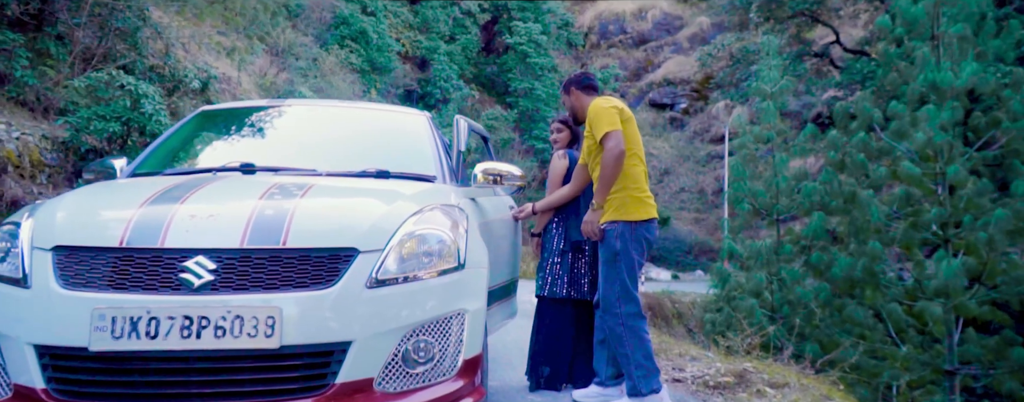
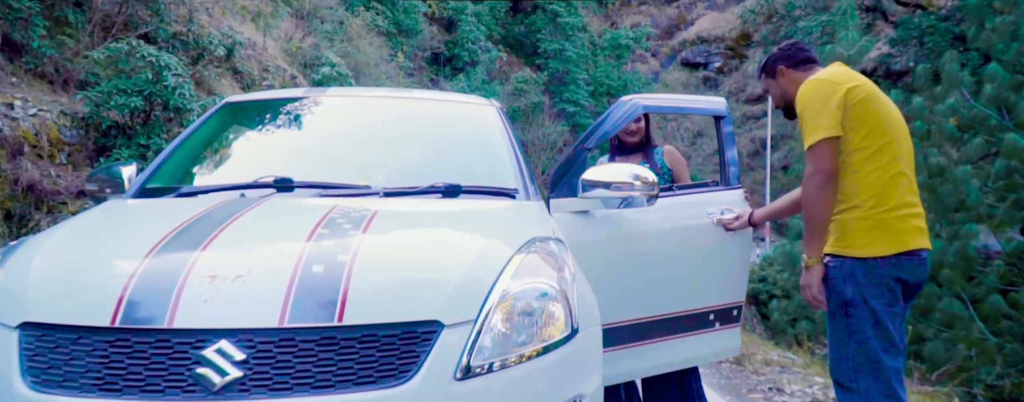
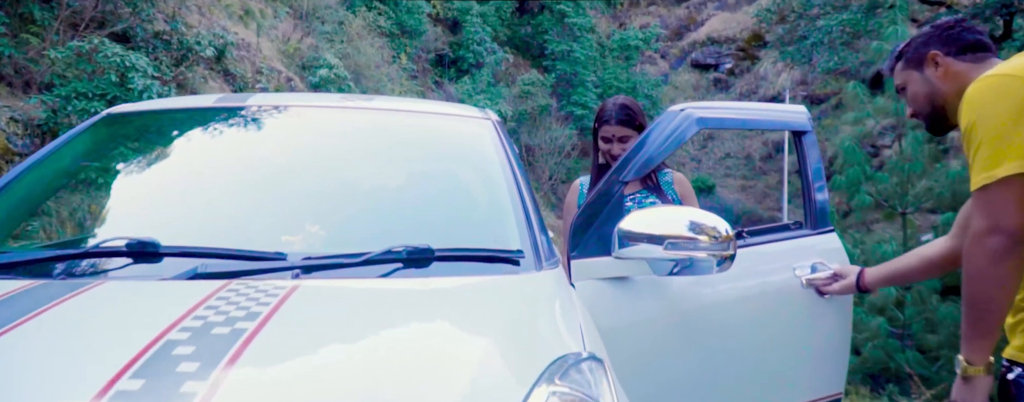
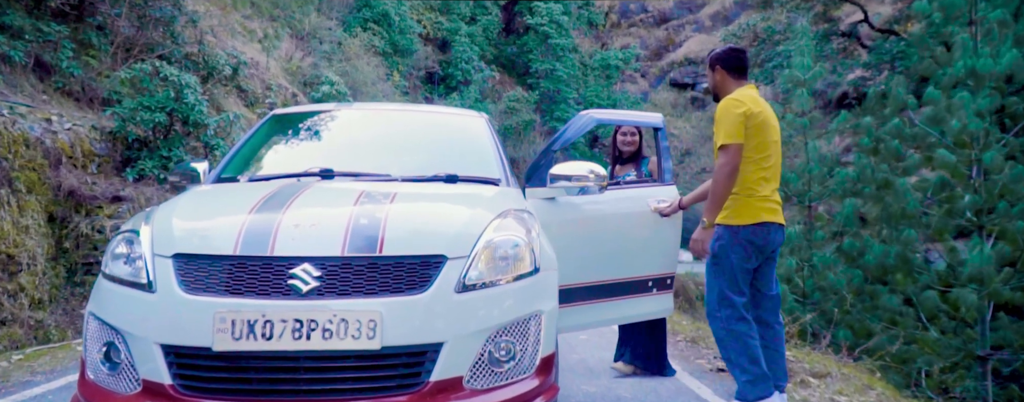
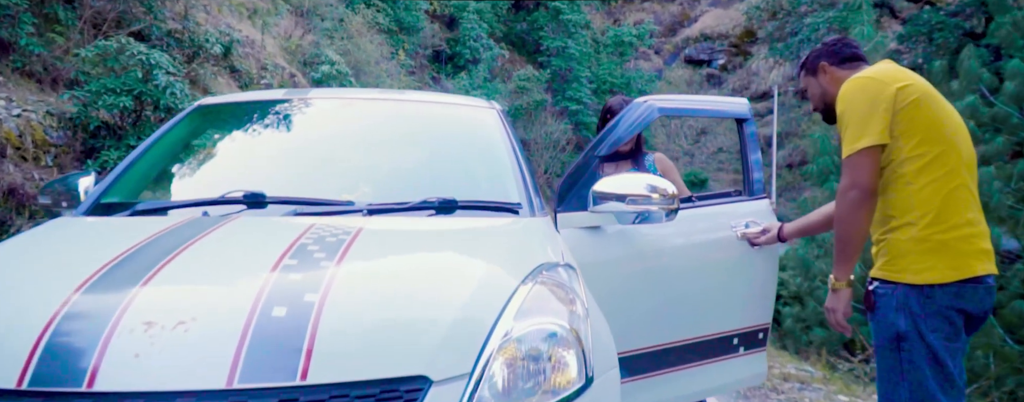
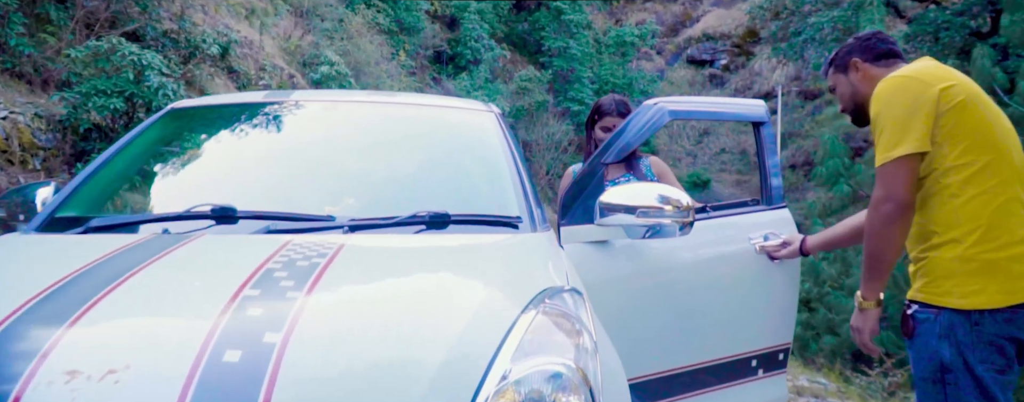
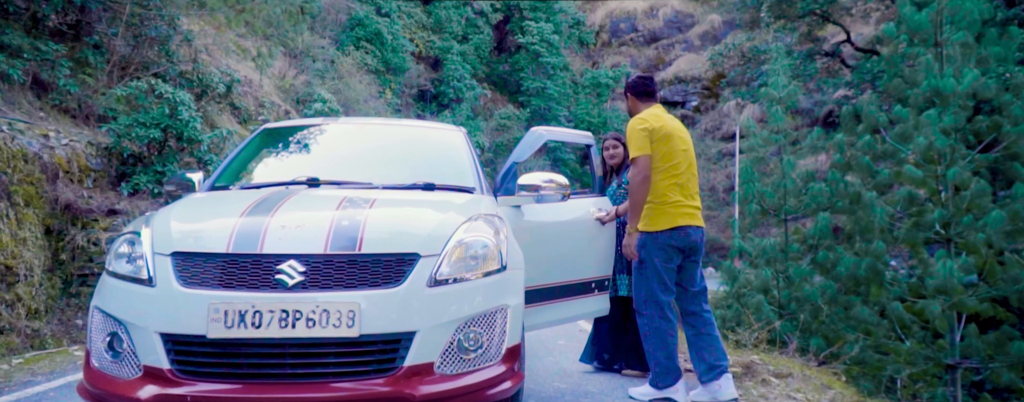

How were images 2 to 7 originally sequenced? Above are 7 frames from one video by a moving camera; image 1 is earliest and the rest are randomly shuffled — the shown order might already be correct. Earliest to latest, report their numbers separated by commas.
7, 4, 2, 5, 6, 3
